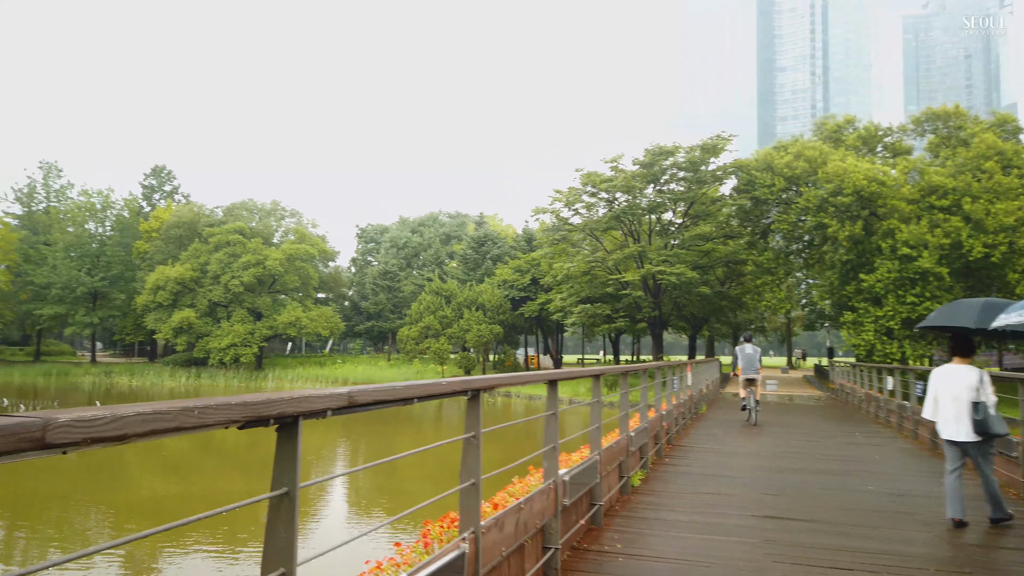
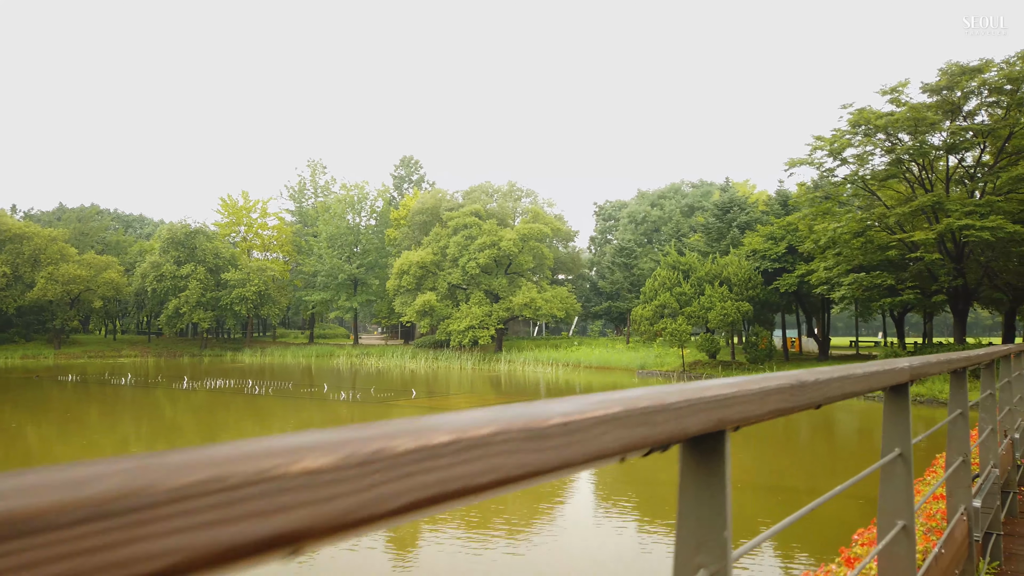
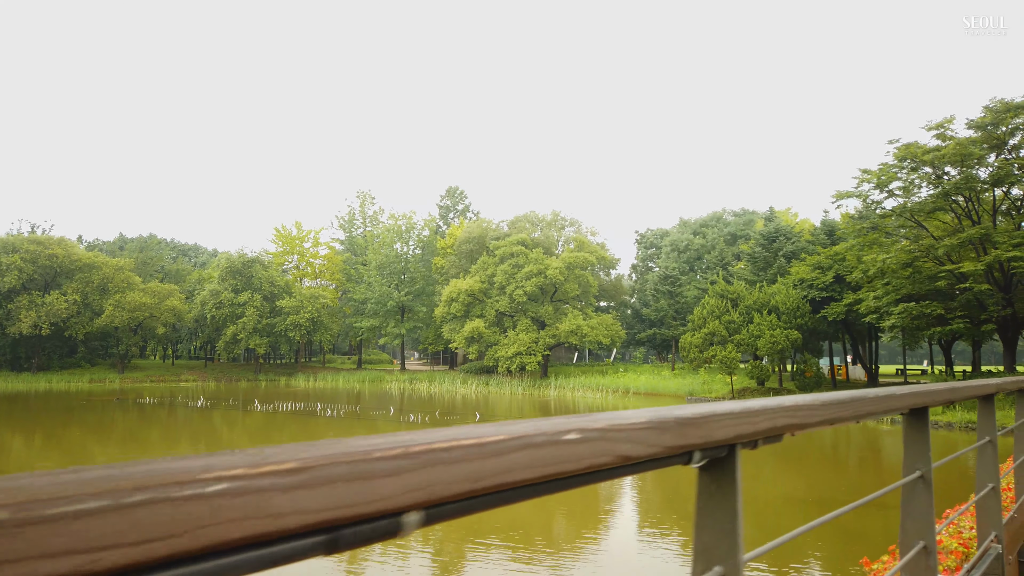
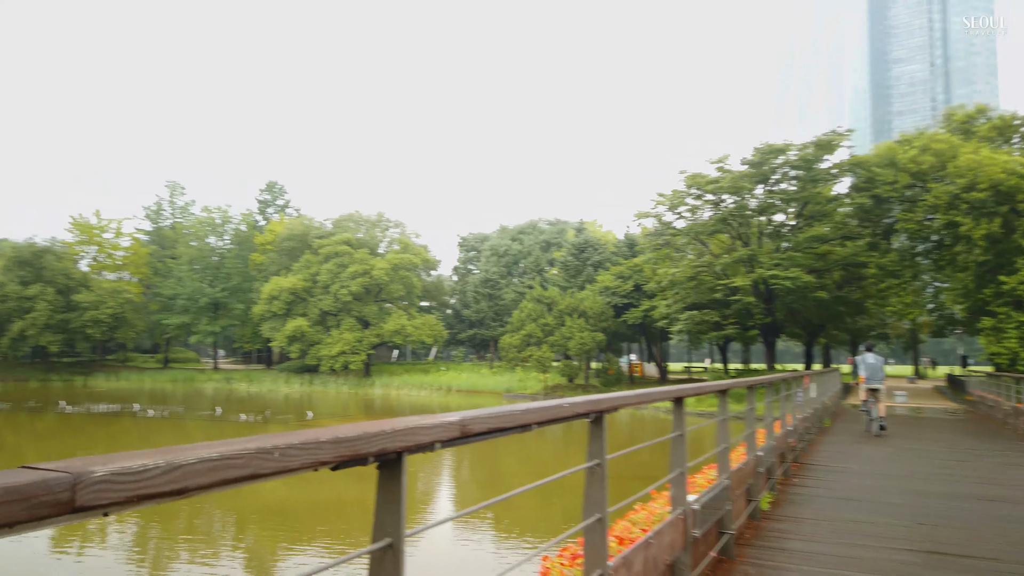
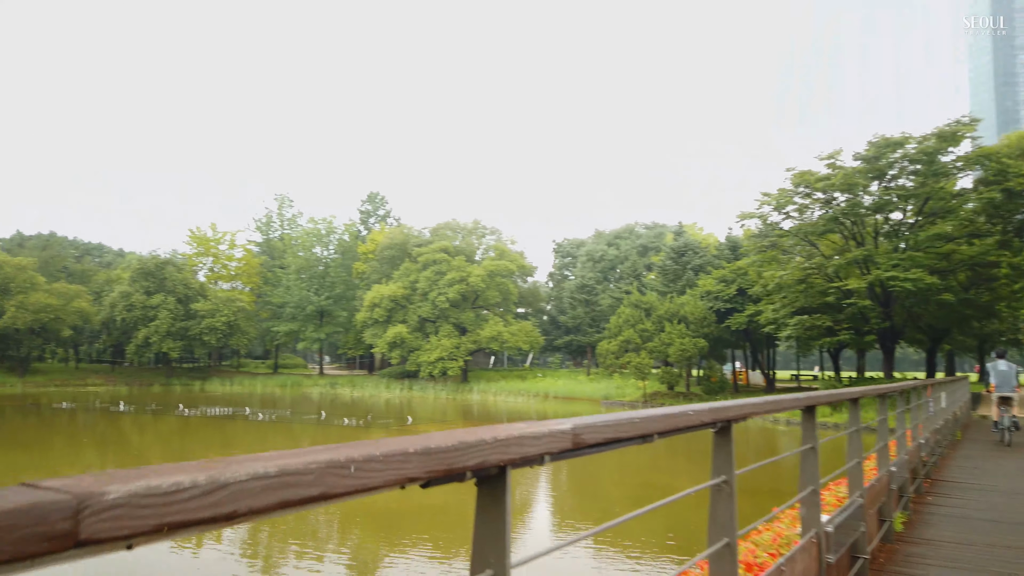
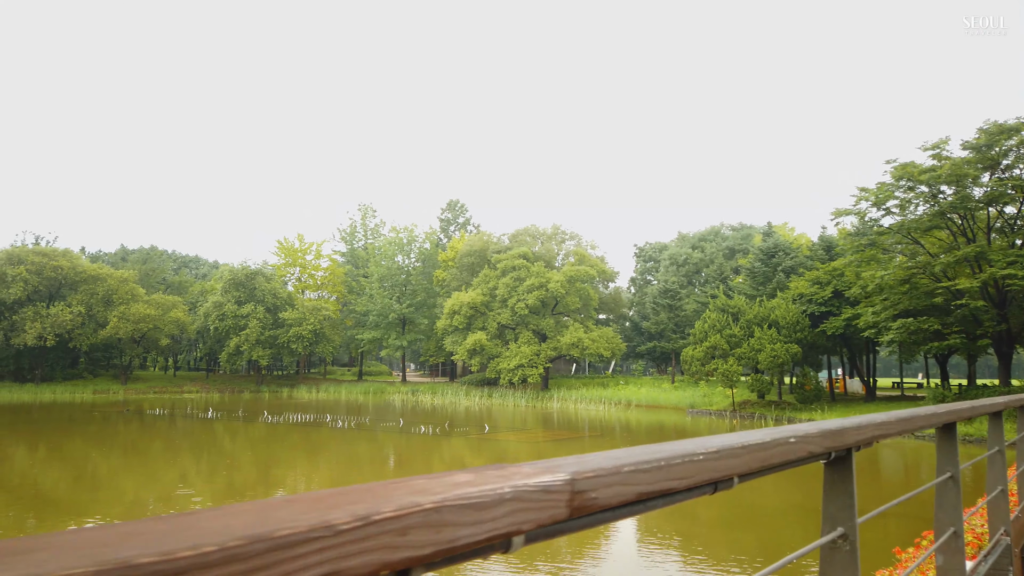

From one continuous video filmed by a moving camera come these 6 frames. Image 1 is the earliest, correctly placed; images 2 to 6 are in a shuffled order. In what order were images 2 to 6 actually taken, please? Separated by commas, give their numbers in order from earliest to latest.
4, 5, 6, 3, 2
